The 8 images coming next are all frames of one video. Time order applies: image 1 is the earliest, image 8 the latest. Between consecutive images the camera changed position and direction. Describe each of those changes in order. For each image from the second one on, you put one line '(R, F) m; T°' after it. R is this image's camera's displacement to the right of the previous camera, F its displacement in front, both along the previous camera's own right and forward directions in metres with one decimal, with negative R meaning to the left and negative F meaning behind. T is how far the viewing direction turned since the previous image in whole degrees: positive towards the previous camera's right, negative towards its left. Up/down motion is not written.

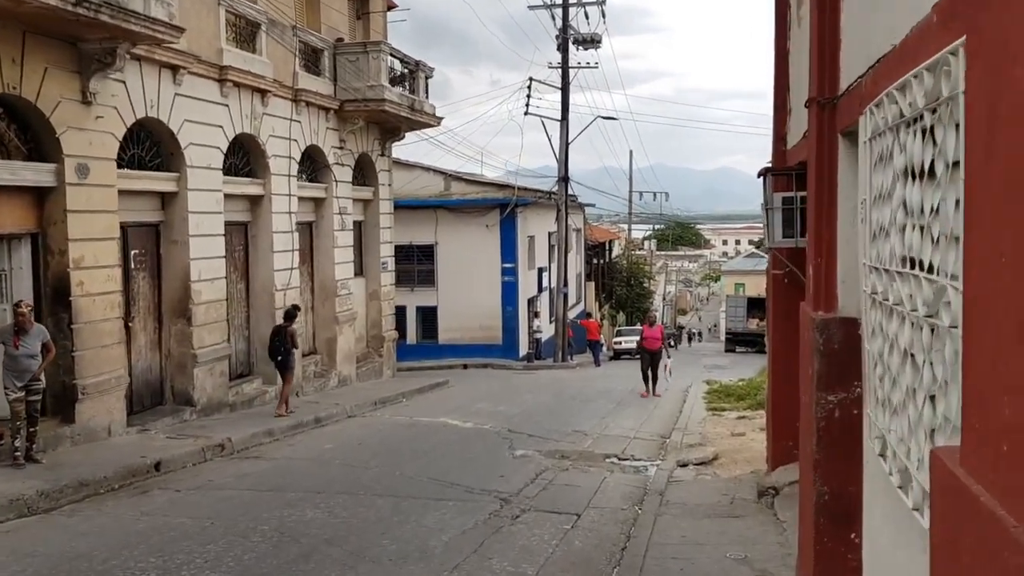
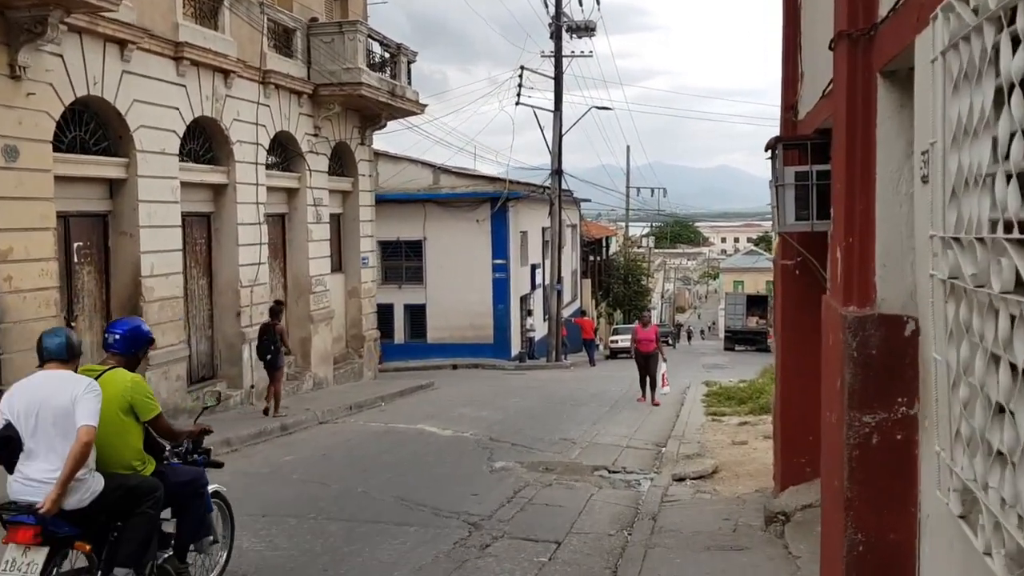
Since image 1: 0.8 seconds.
(+0.2, +1.1) m; 0°
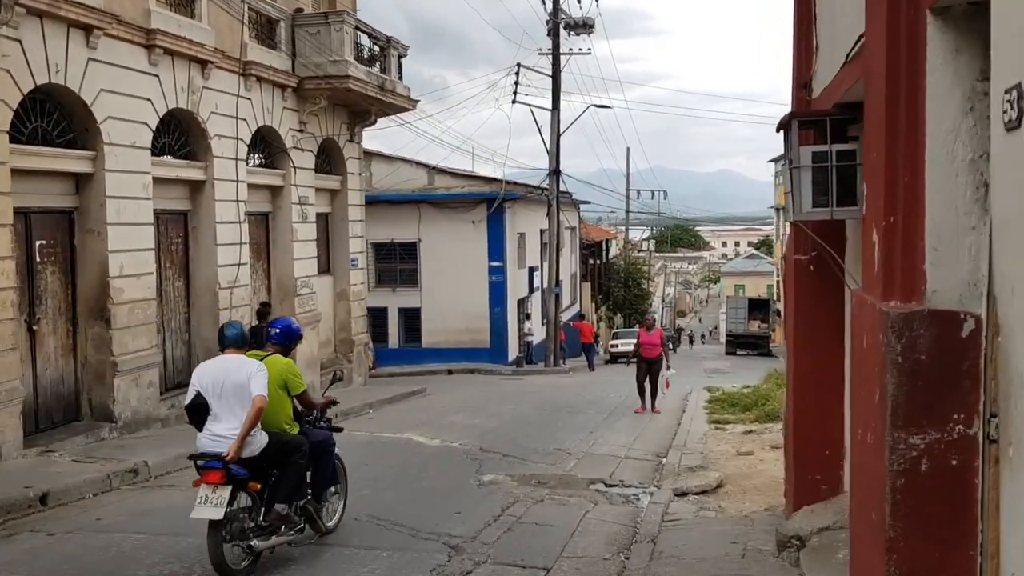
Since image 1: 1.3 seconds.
(+0.1, +0.7) m; 0°
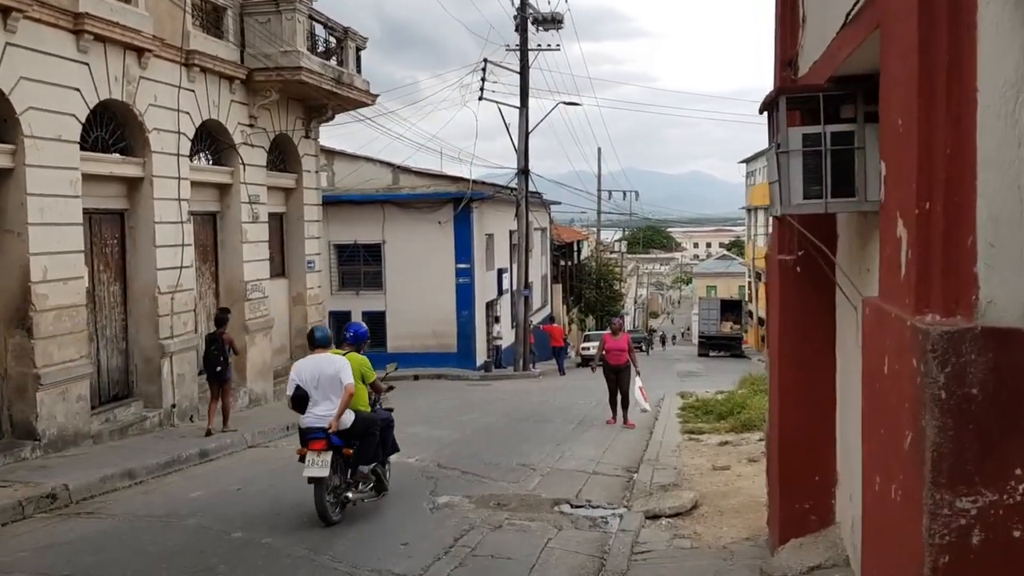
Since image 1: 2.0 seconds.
(+0.1, +0.8) m; +2°
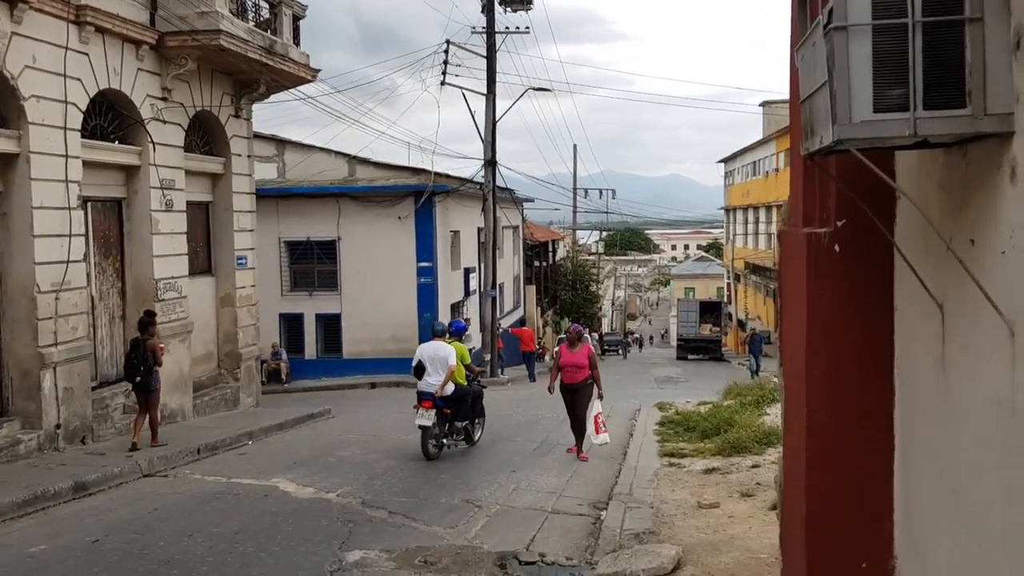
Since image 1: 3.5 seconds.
(+0.3, +1.8) m; +1°
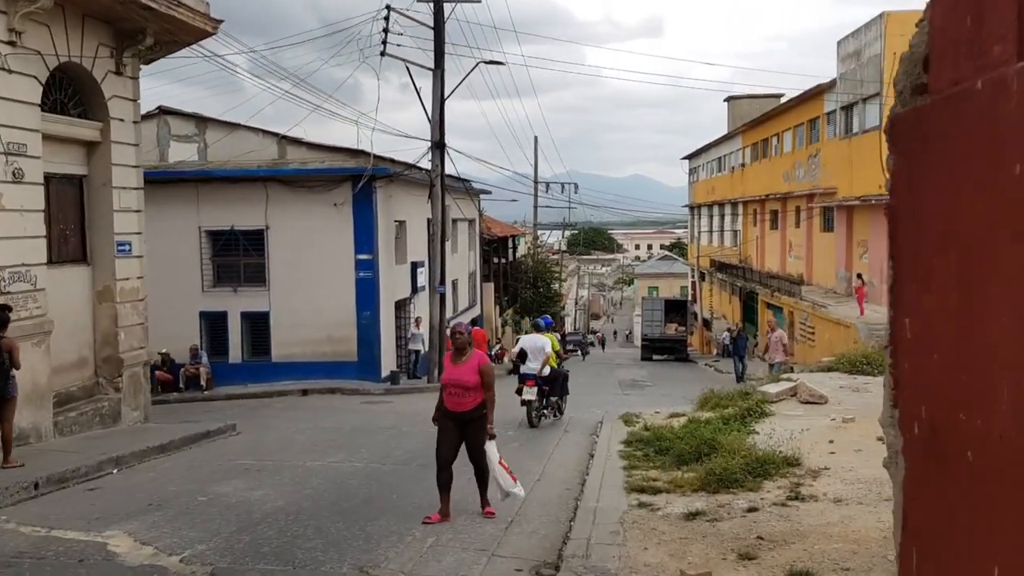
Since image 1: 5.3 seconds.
(+0.3, +2.3) m; +2°
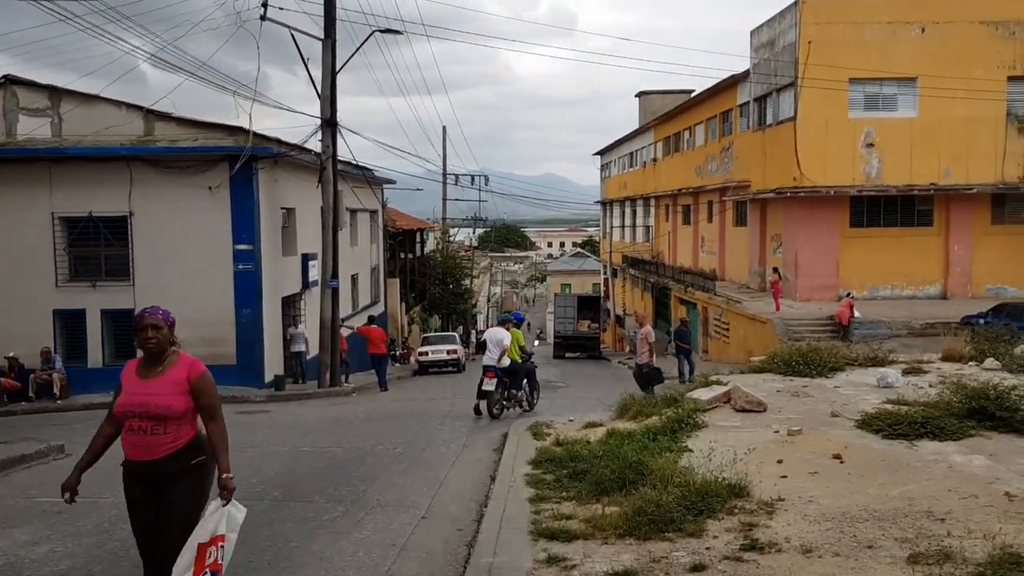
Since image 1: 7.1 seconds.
(+0.3, +1.8) m; +5°
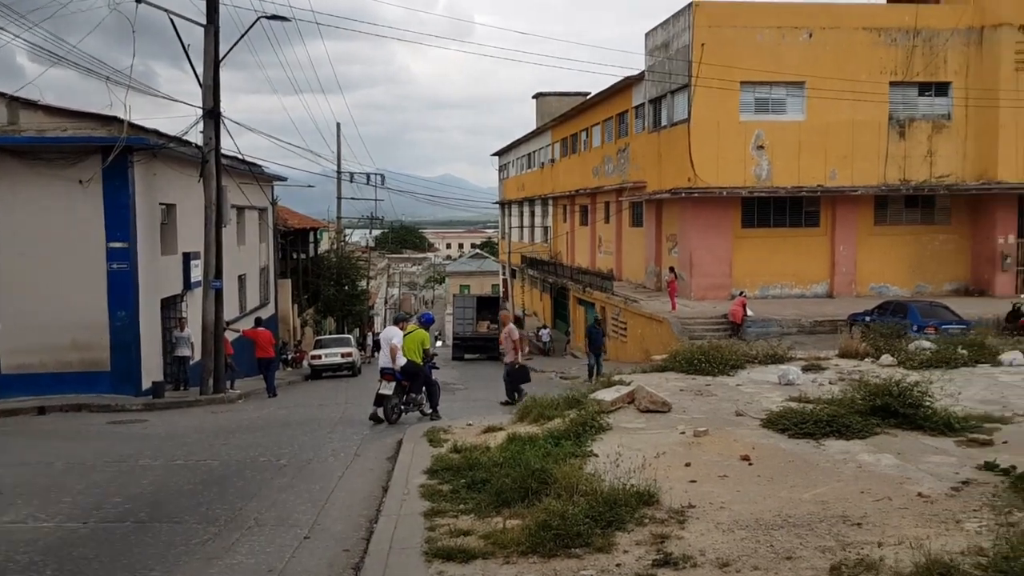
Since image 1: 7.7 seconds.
(0.0, +0.5) m; +6°
